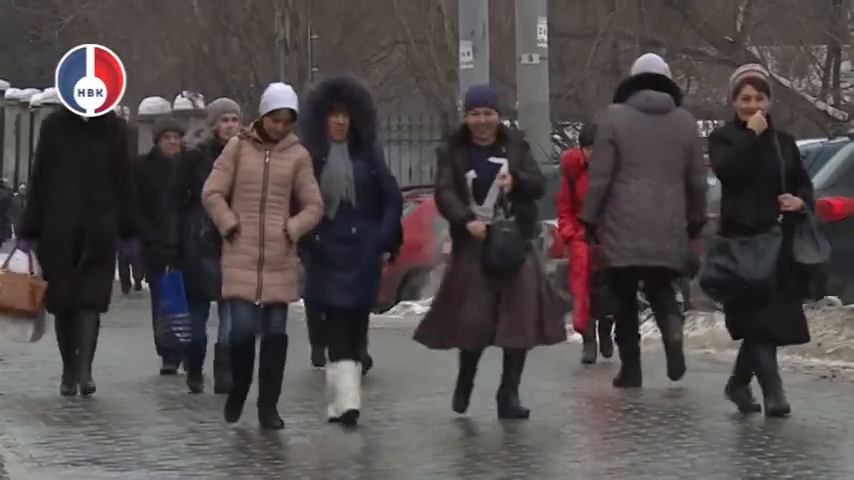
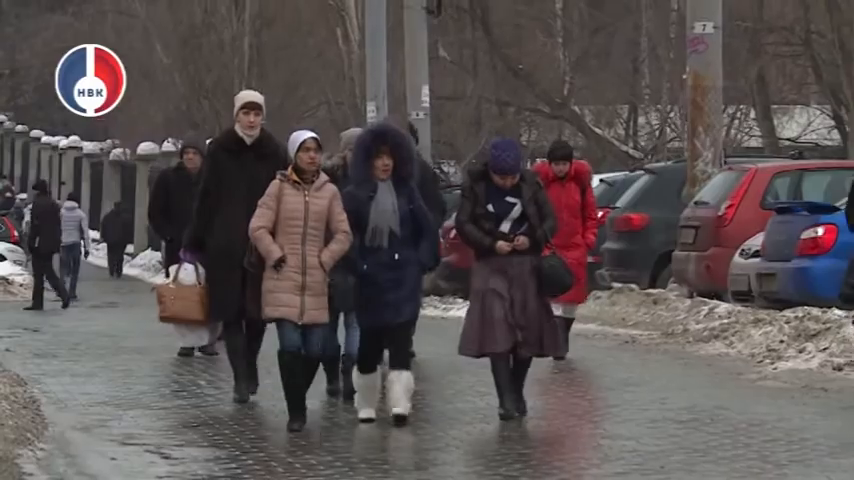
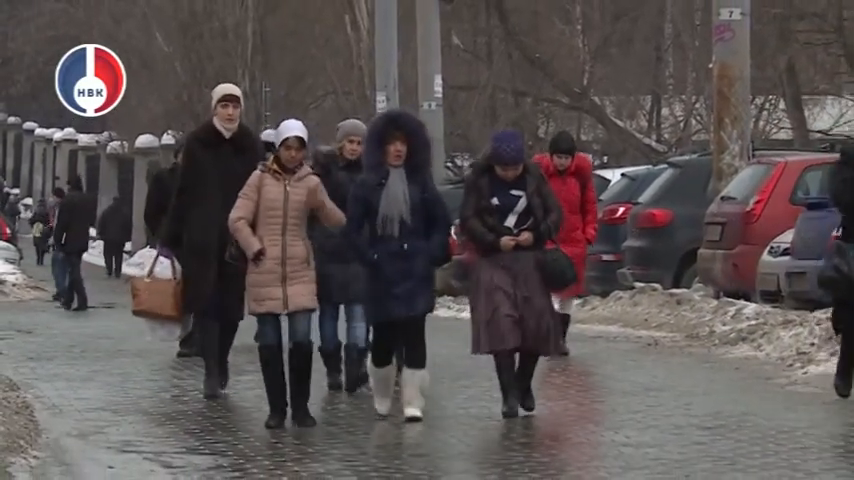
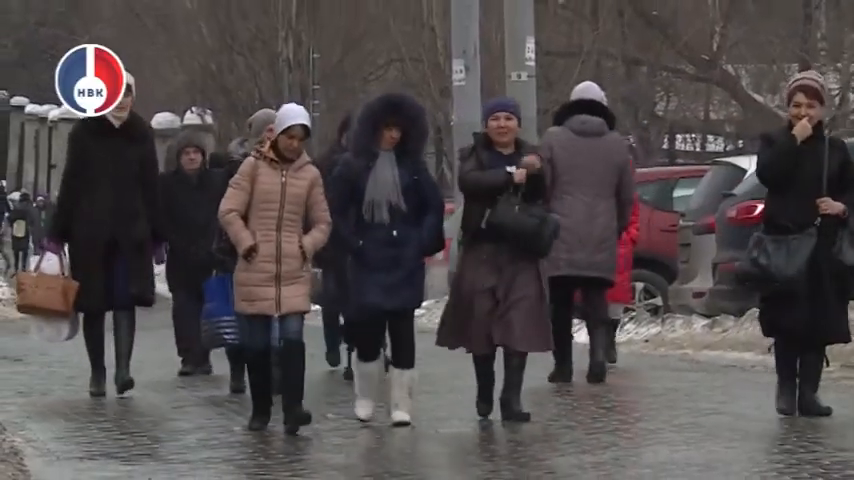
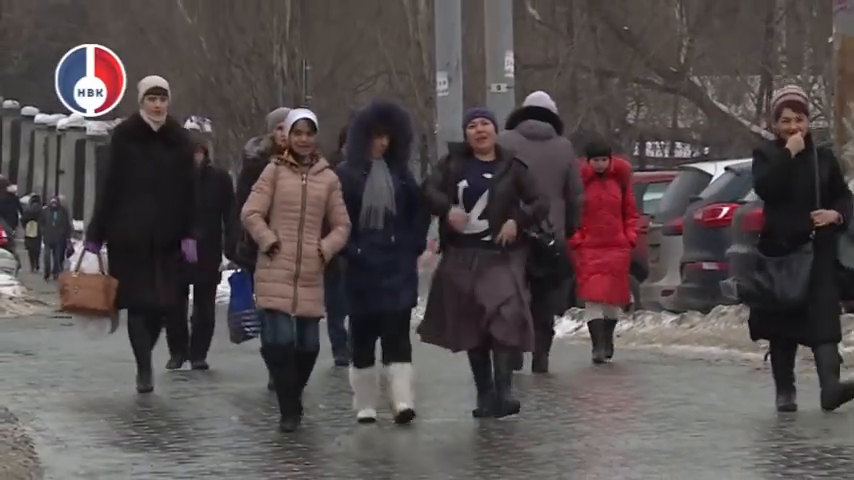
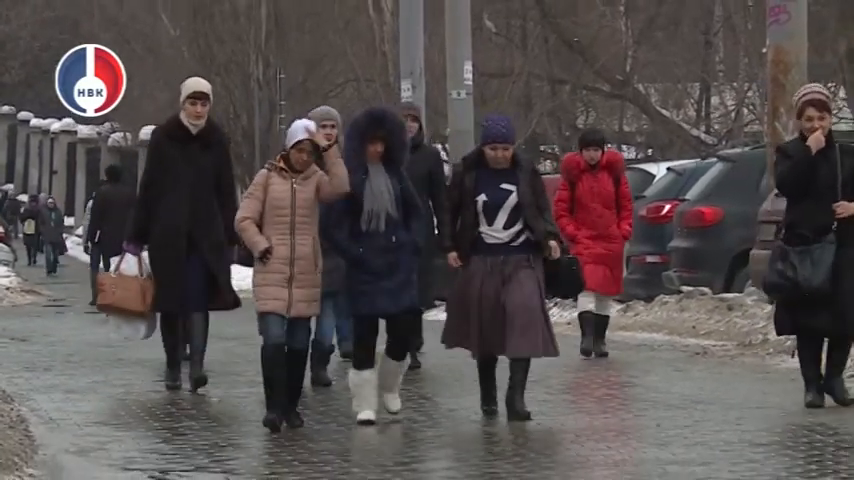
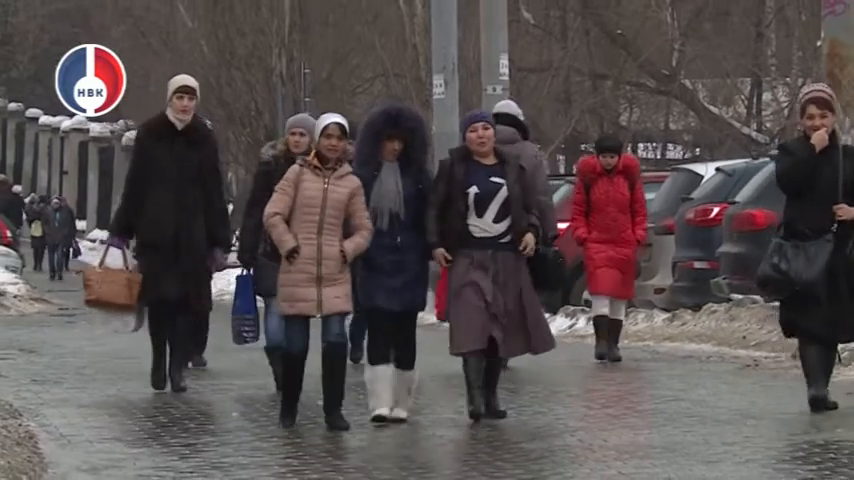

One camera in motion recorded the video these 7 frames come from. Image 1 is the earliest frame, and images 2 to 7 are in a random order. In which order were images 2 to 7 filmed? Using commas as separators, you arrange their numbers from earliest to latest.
4, 5, 7, 6, 3, 2
